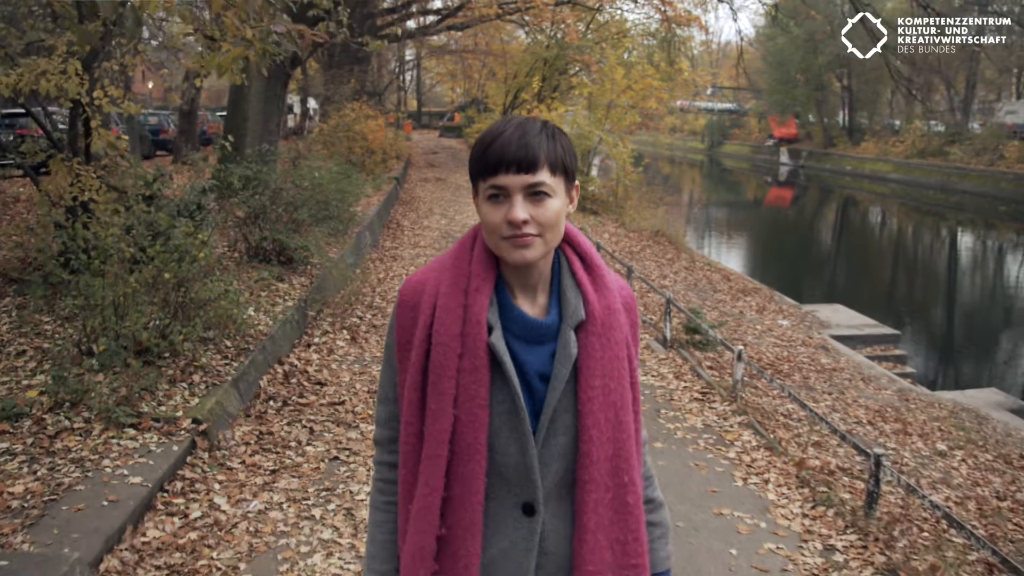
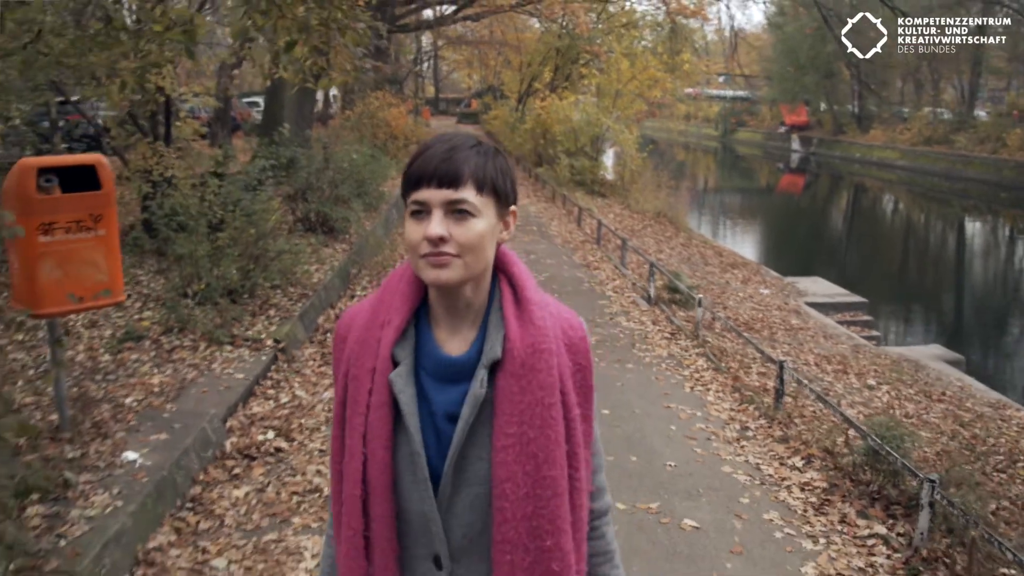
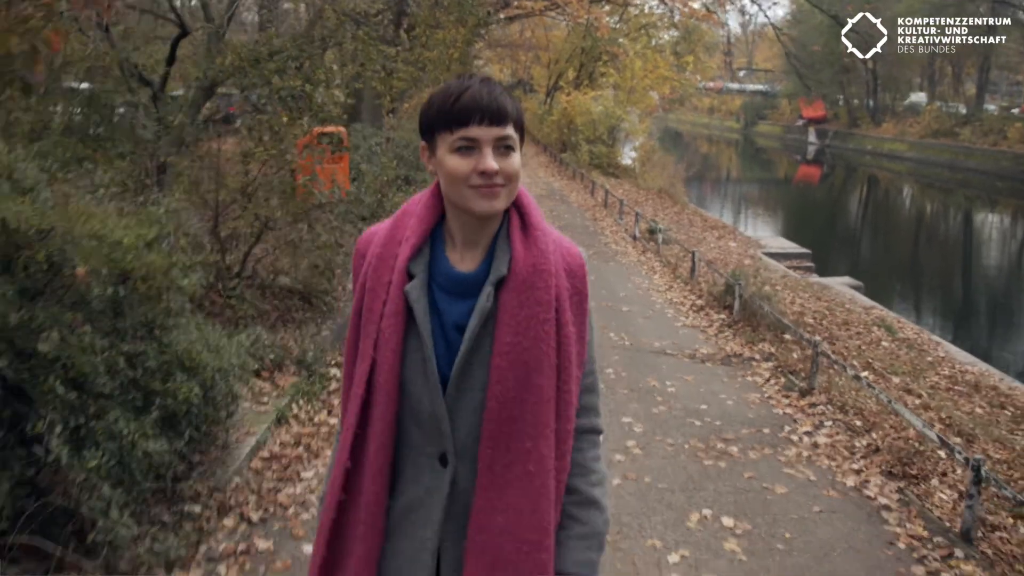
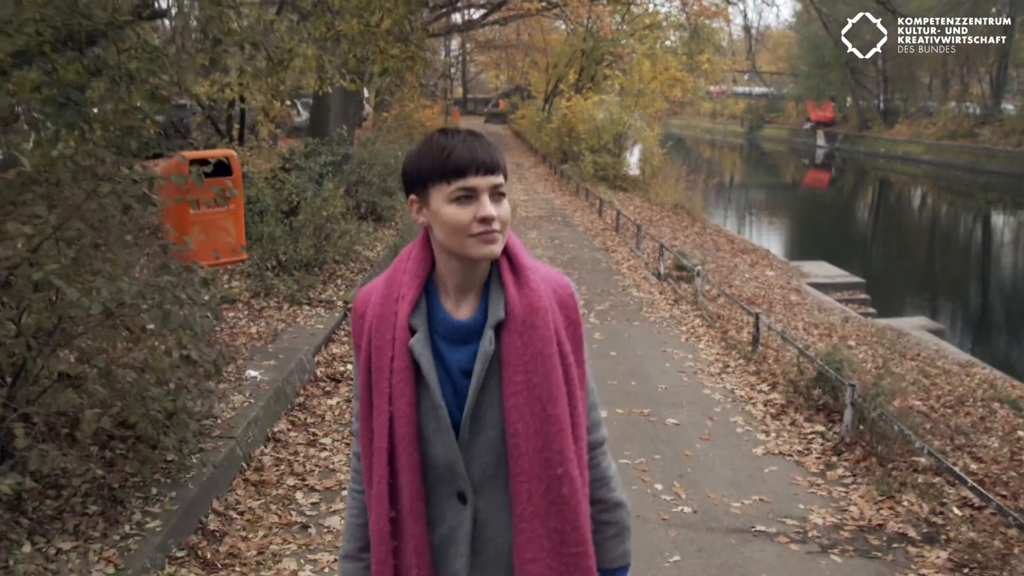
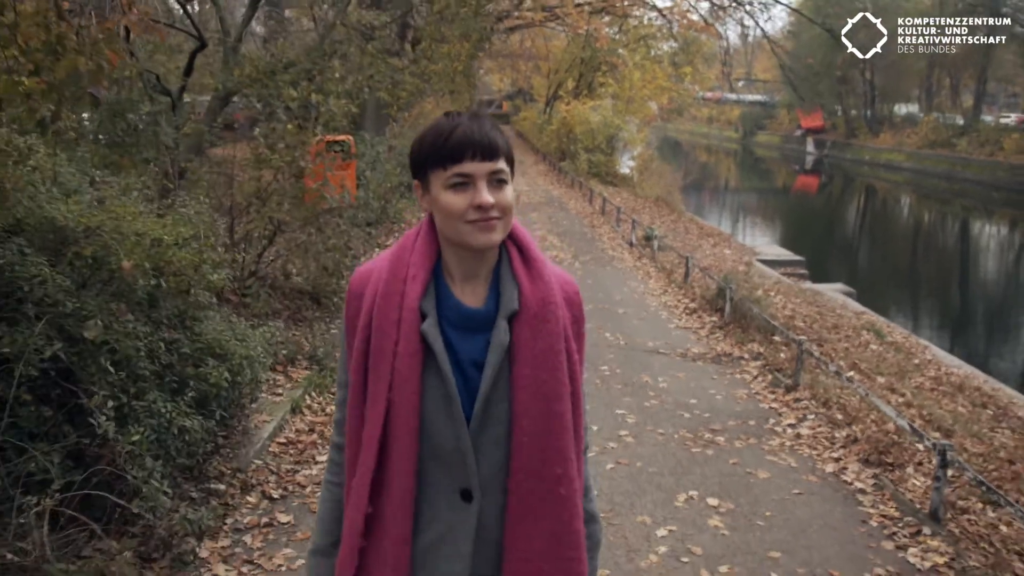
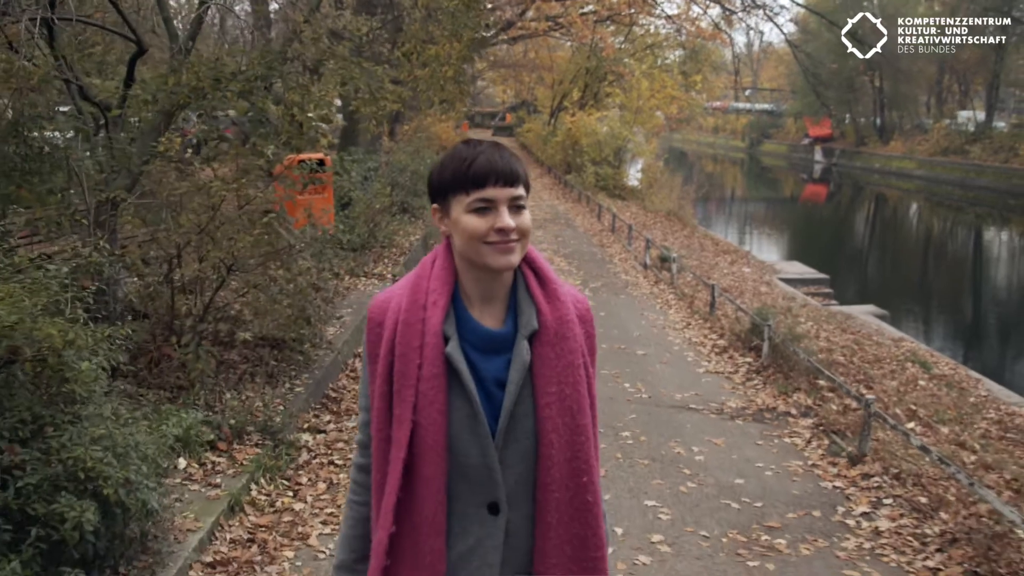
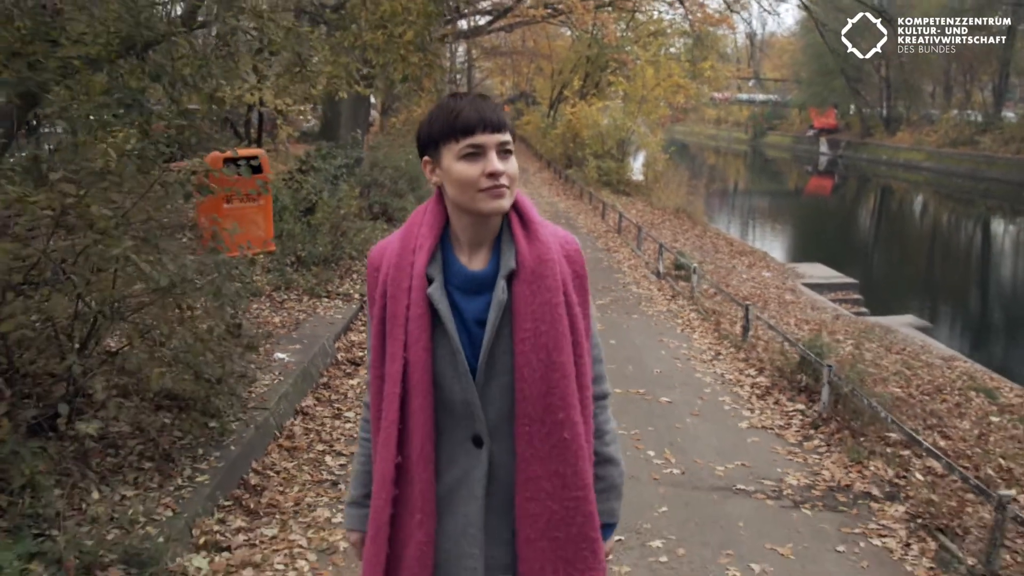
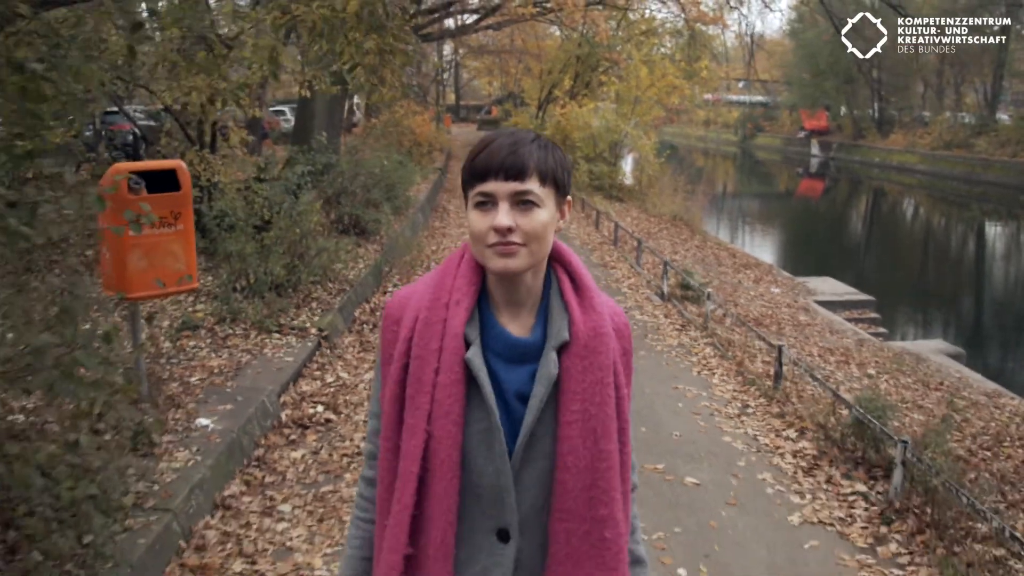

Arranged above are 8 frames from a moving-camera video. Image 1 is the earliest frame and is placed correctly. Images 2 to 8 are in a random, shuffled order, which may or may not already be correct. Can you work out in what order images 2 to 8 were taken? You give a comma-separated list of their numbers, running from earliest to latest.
2, 8, 4, 7, 6, 3, 5
